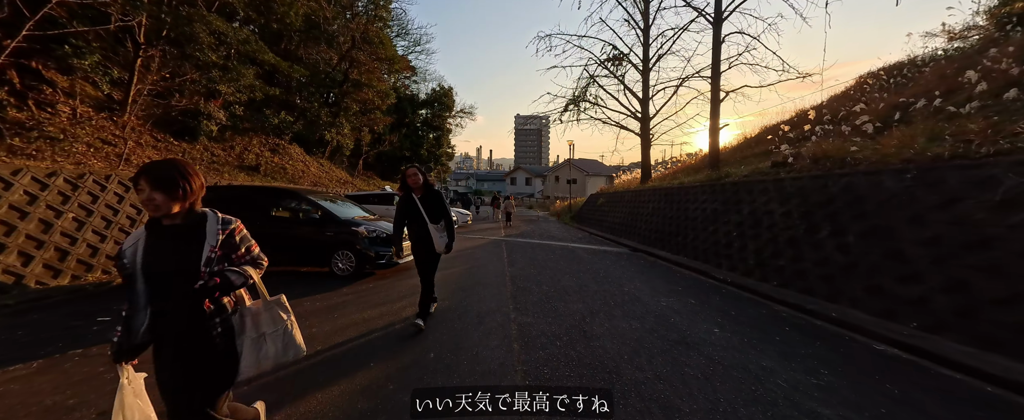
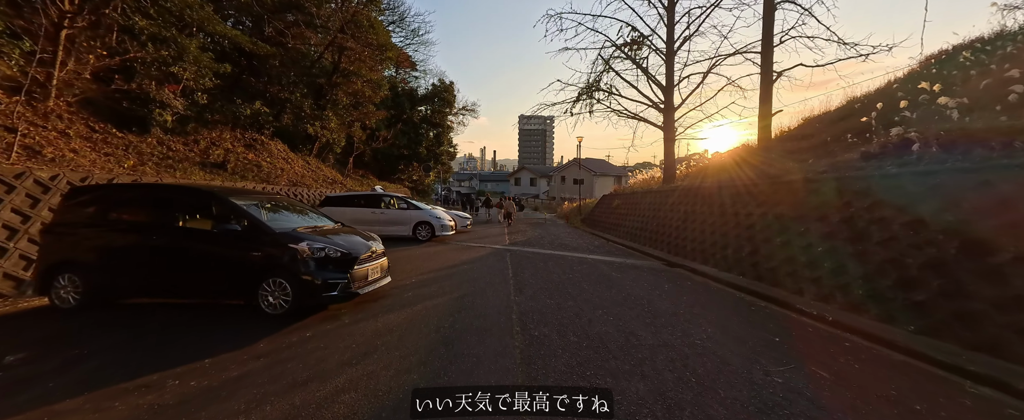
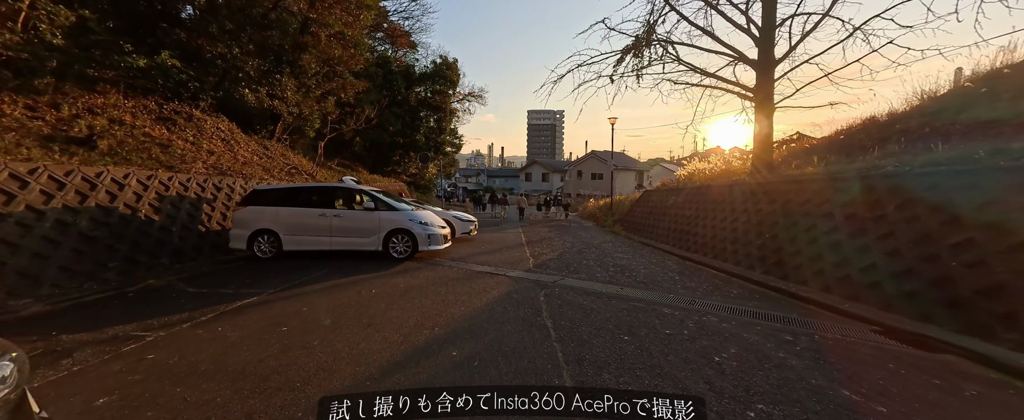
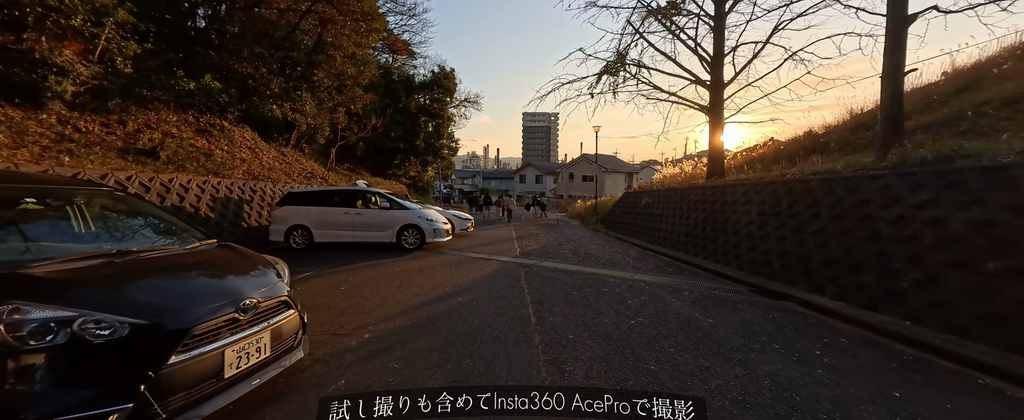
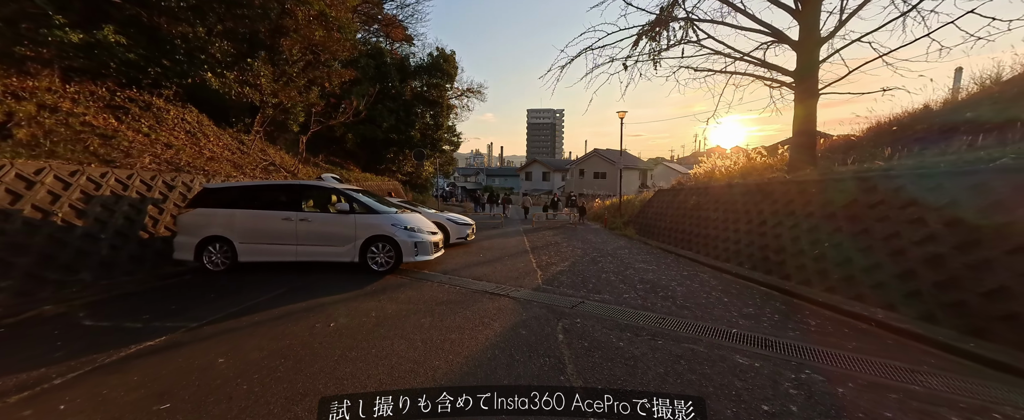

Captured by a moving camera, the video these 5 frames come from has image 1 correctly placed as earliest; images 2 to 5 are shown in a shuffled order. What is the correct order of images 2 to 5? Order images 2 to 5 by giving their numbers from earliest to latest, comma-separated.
2, 4, 3, 5
